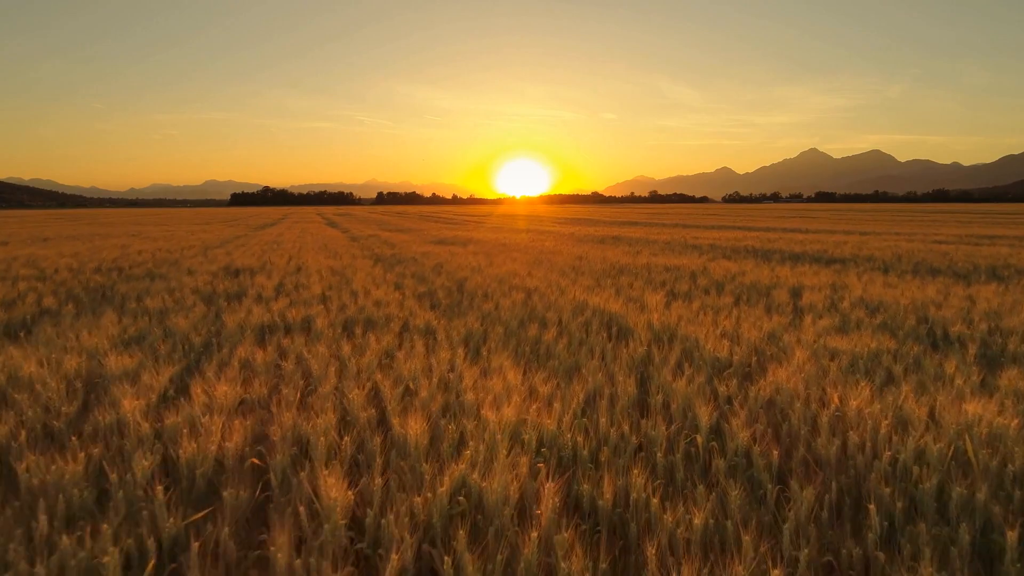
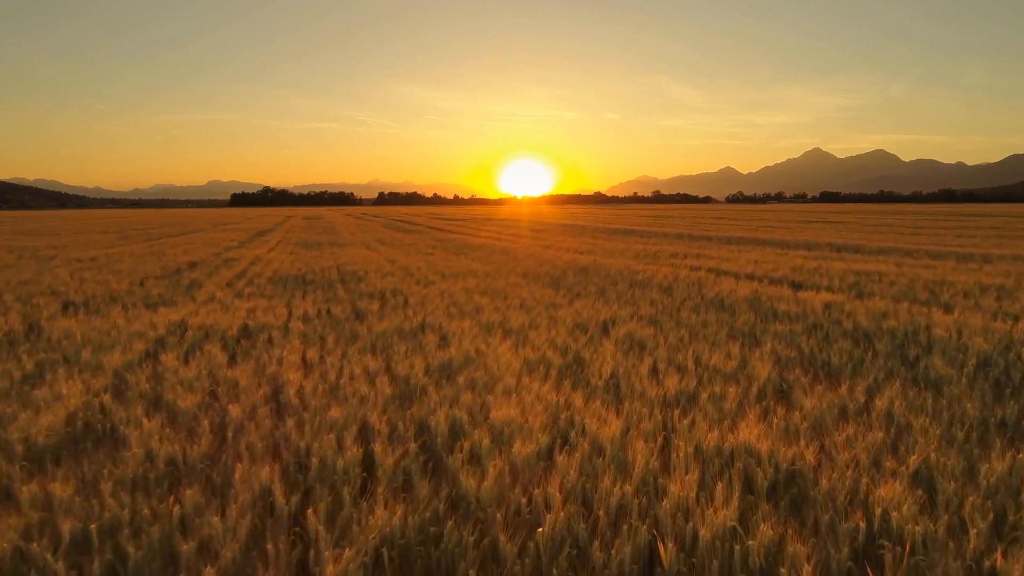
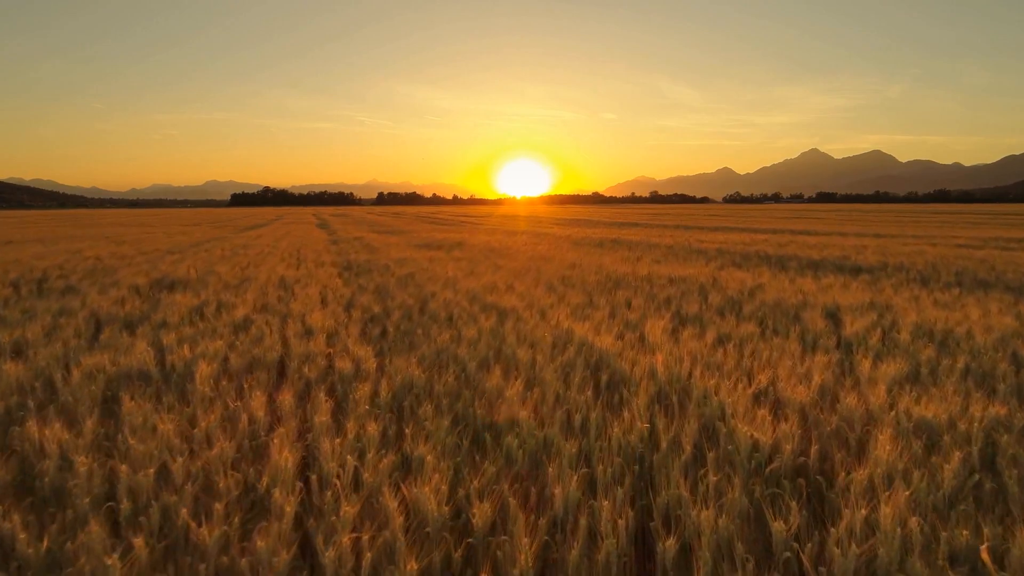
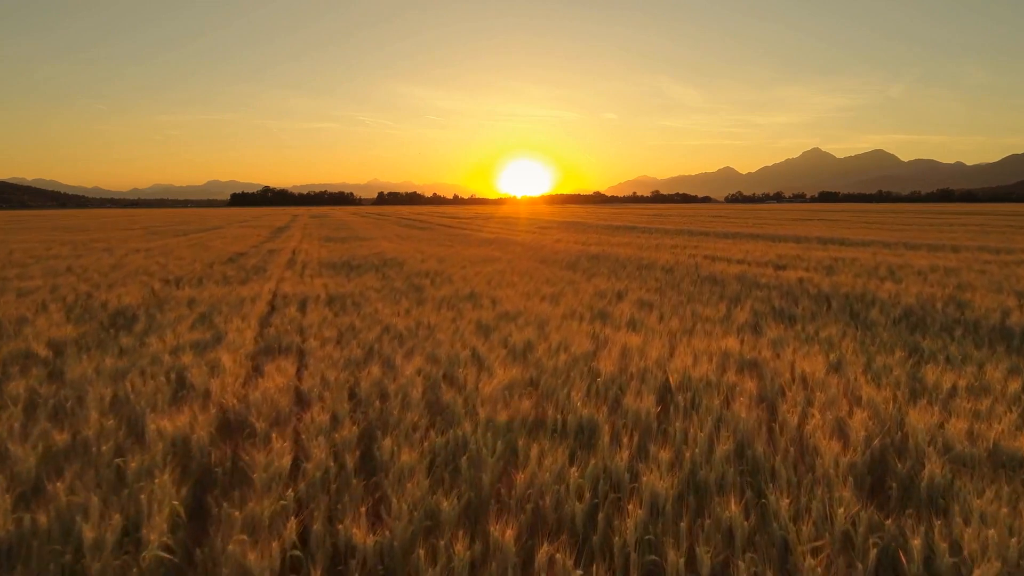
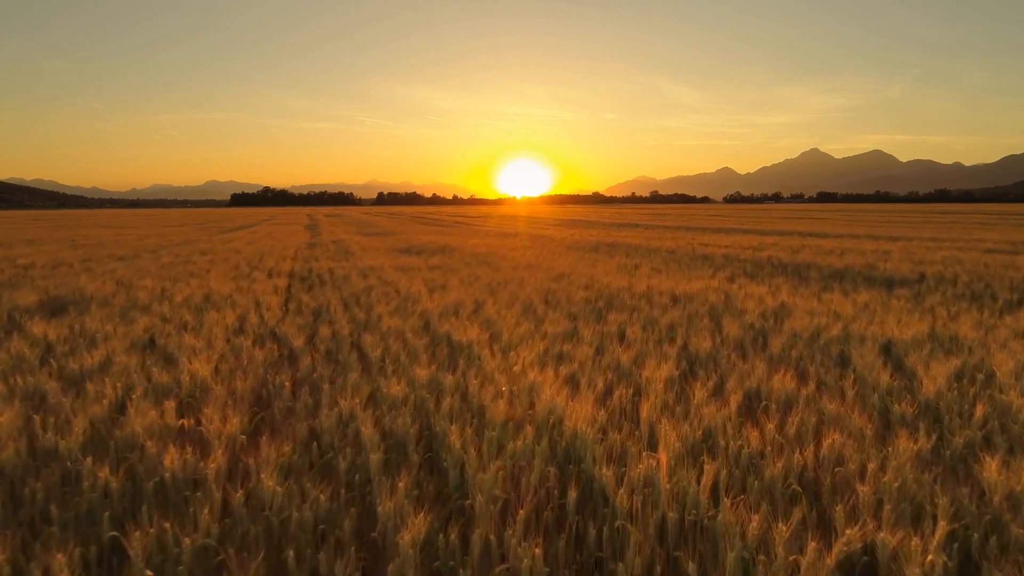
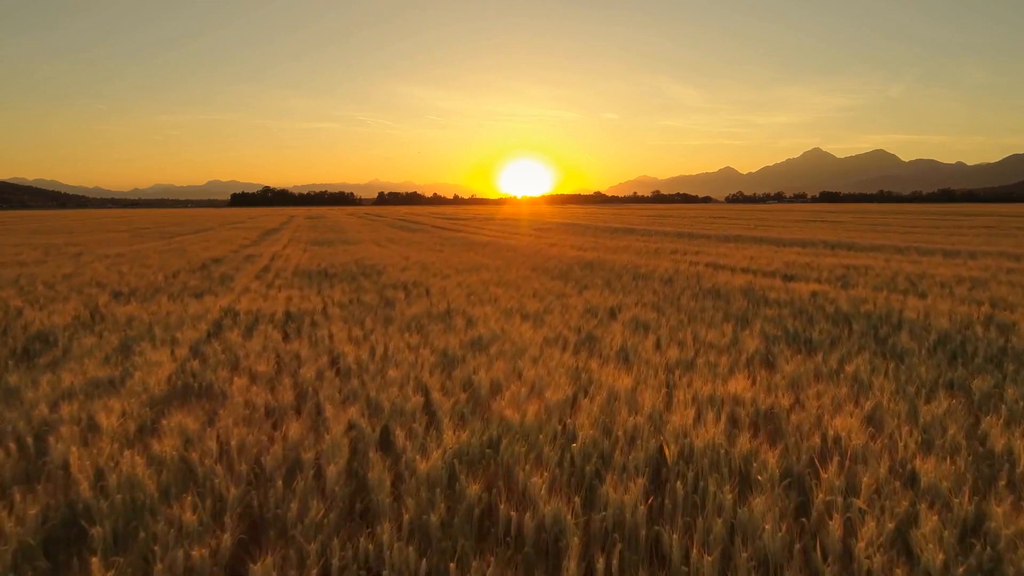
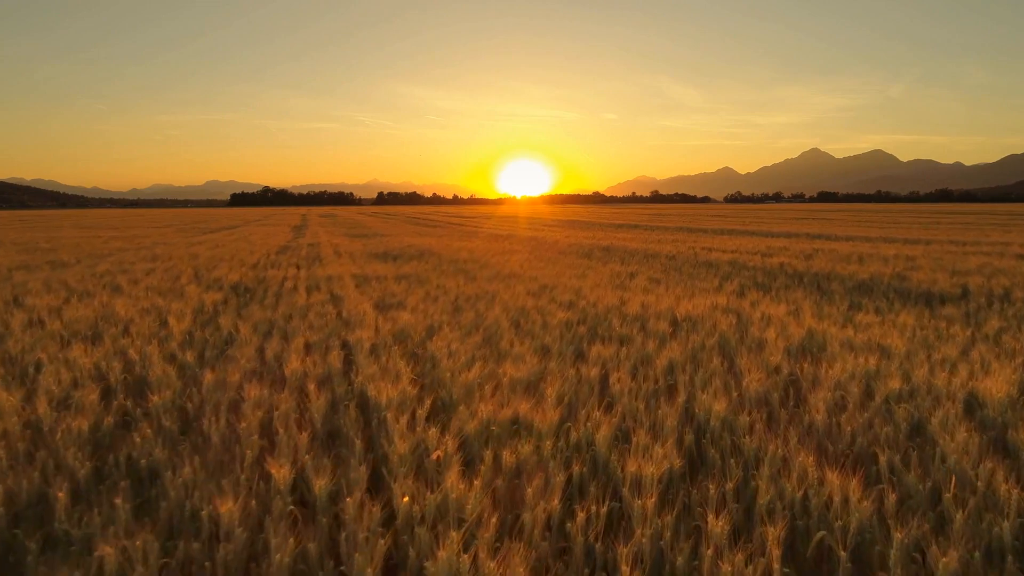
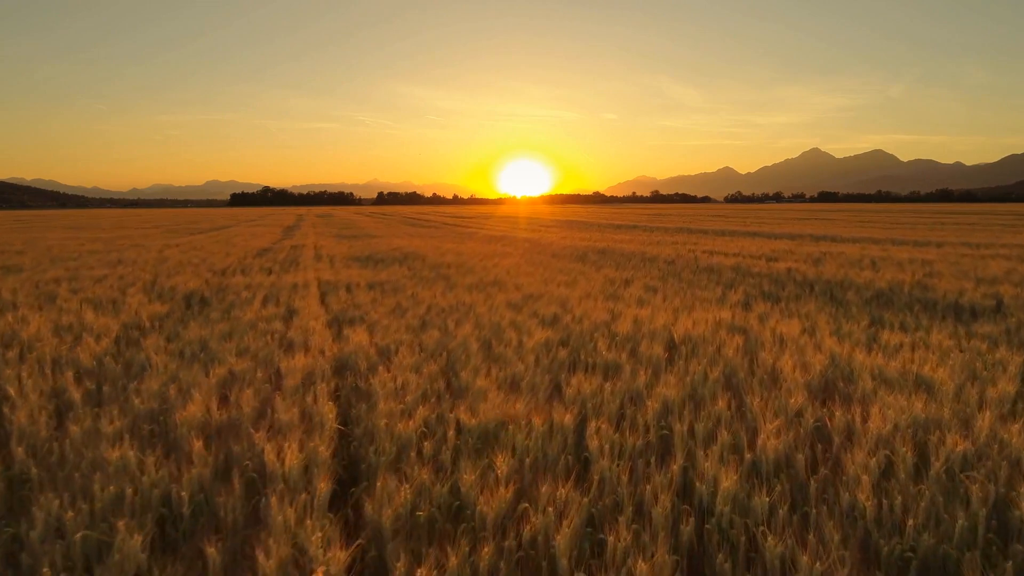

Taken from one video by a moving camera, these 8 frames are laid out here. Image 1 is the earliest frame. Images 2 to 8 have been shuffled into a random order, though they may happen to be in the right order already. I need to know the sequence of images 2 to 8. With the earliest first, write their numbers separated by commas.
3, 5, 7, 8, 4, 6, 2
